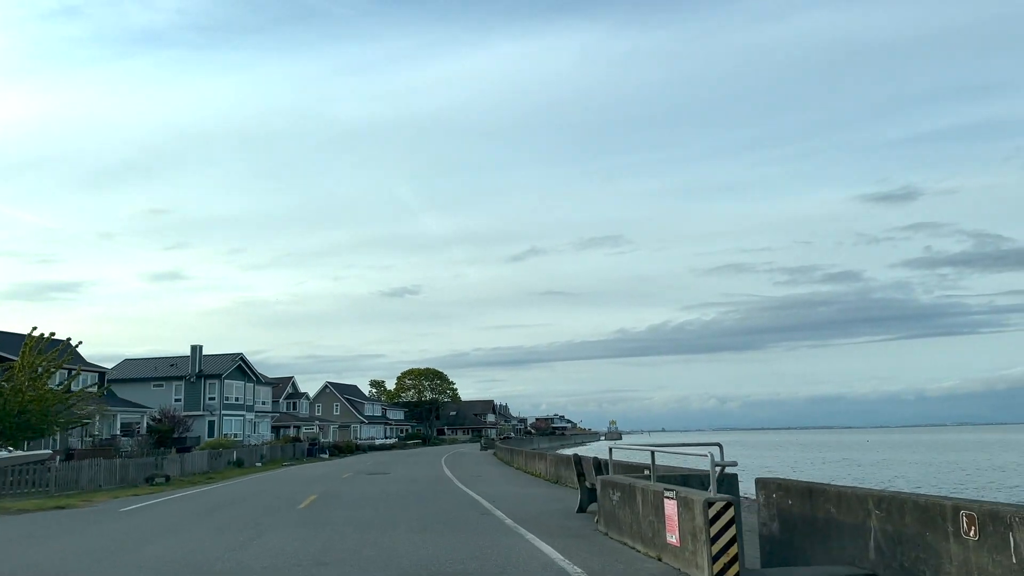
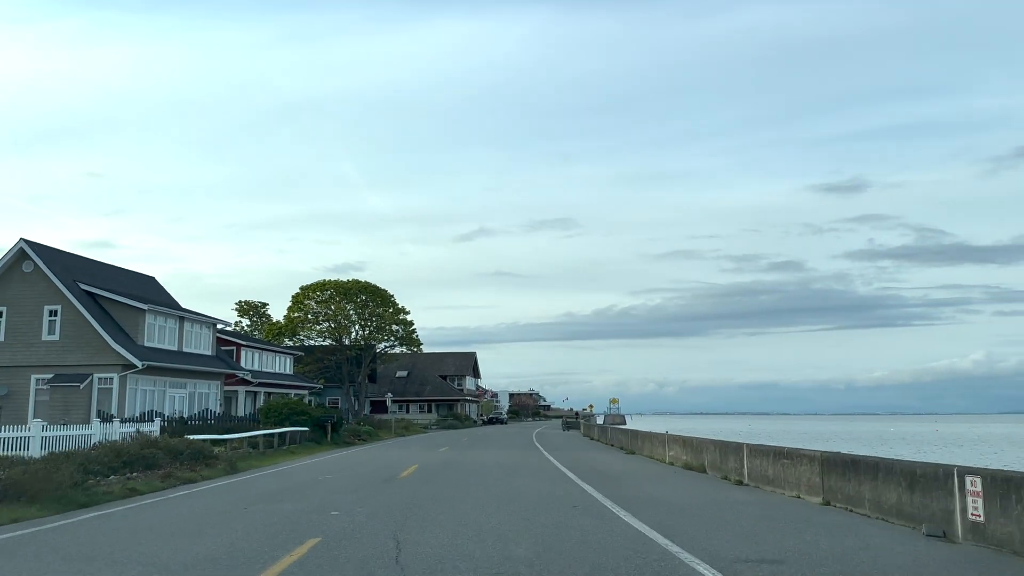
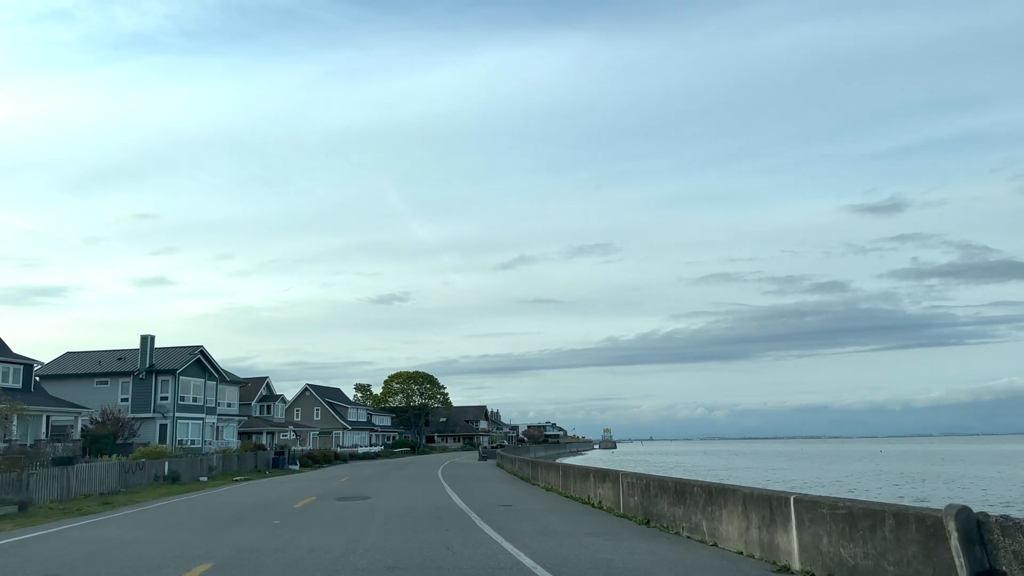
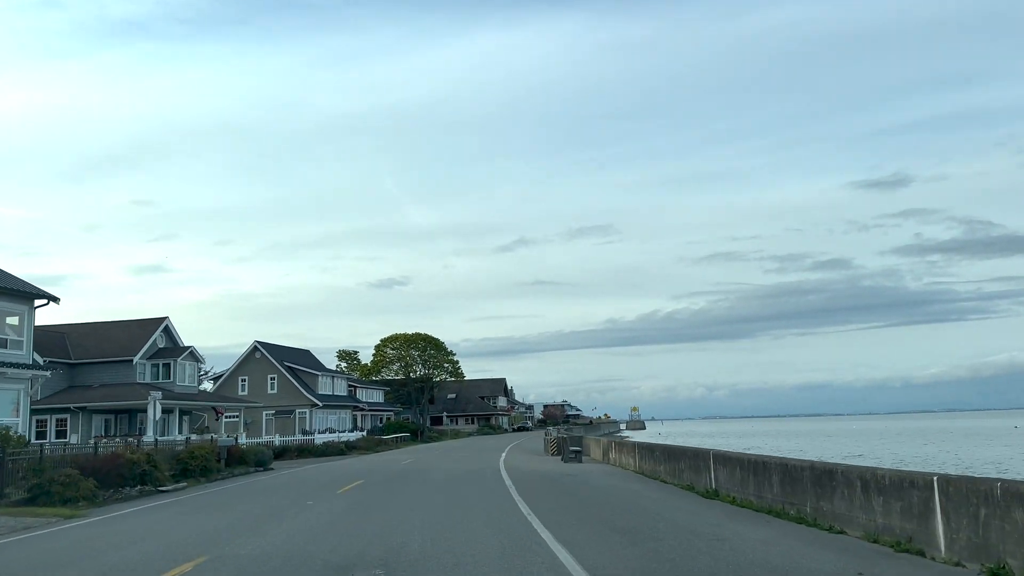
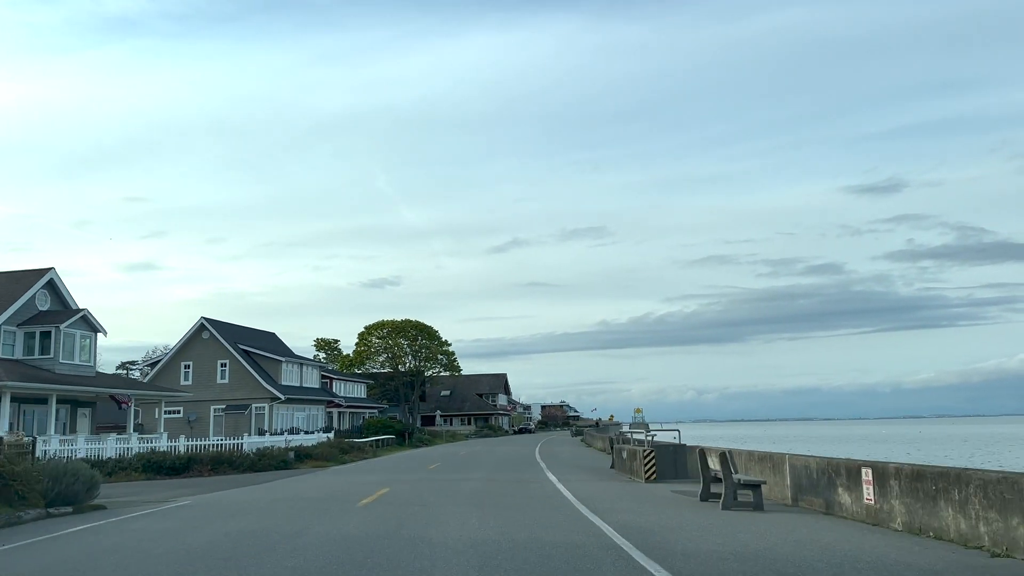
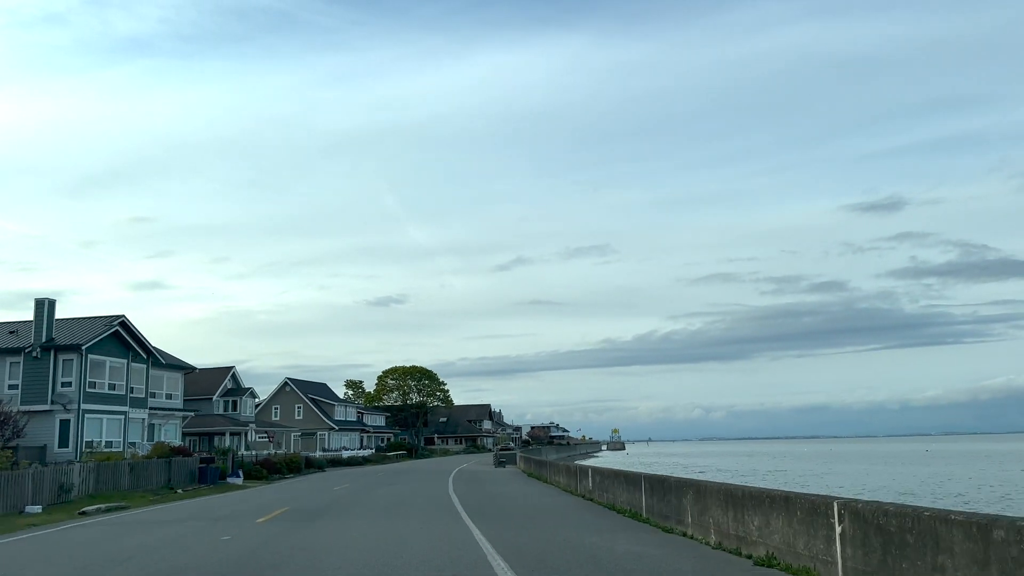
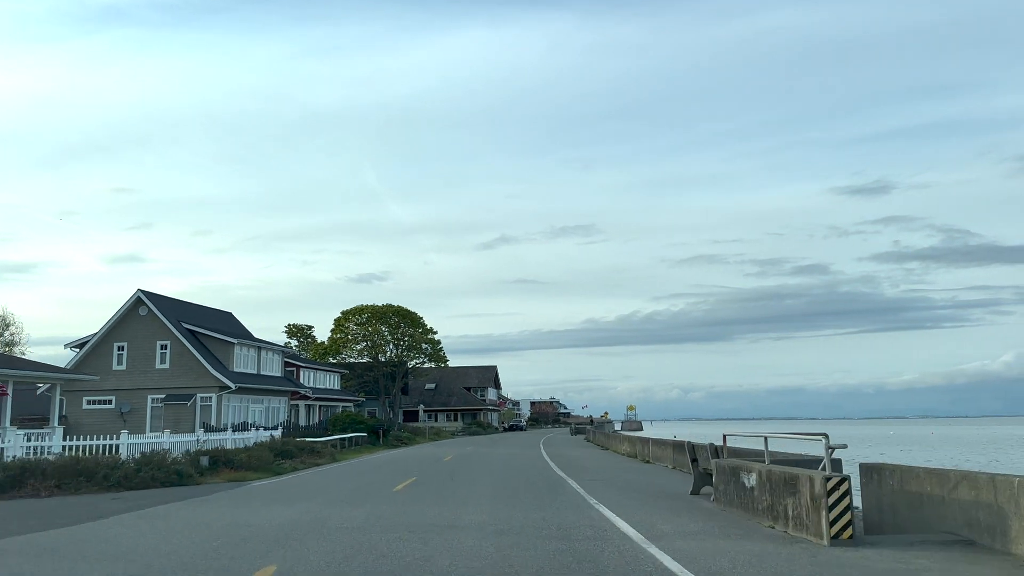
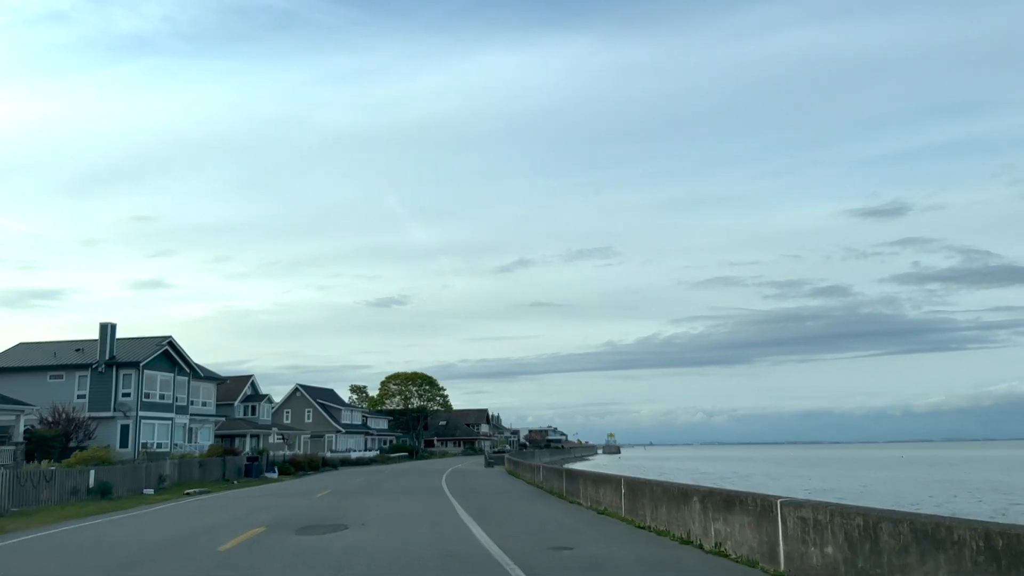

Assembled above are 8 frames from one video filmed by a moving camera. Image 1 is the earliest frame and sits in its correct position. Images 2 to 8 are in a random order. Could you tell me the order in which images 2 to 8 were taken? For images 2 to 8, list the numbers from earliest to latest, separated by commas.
3, 8, 6, 4, 5, 7, 2
